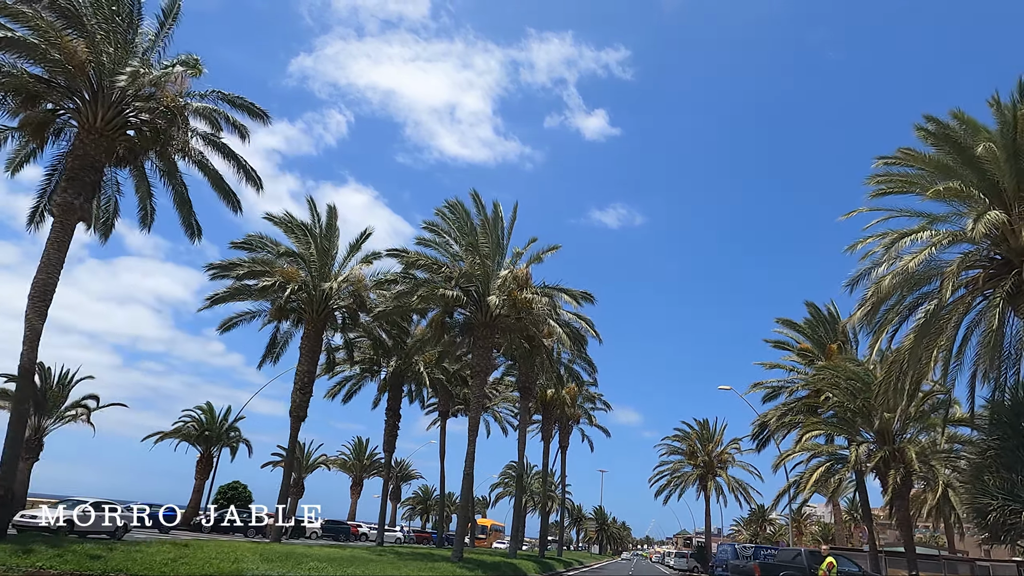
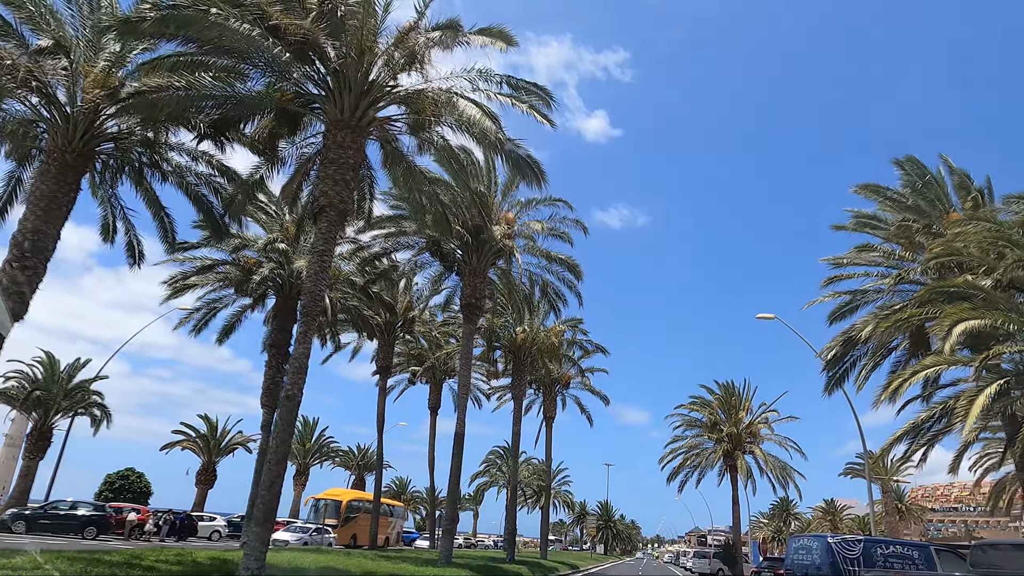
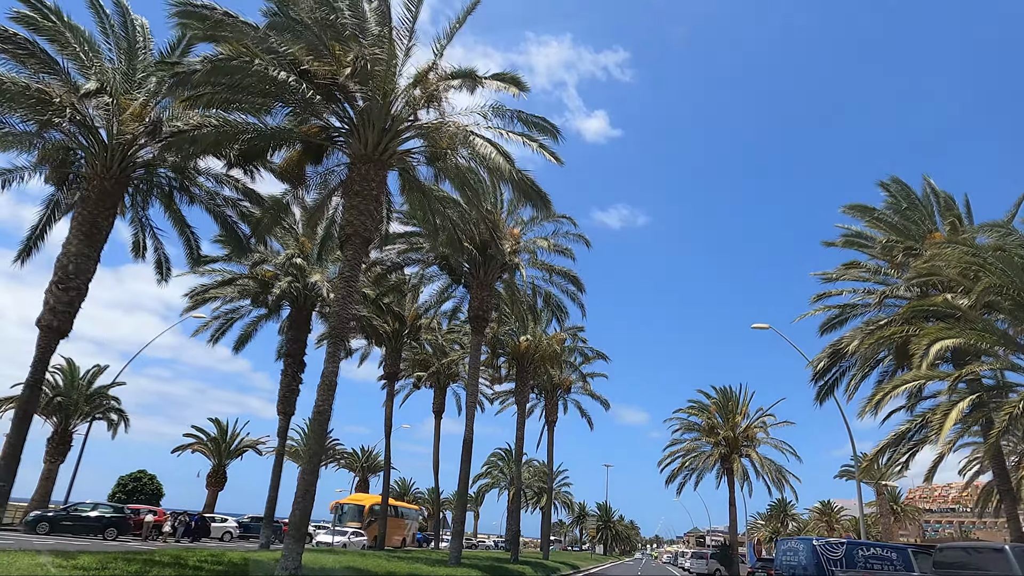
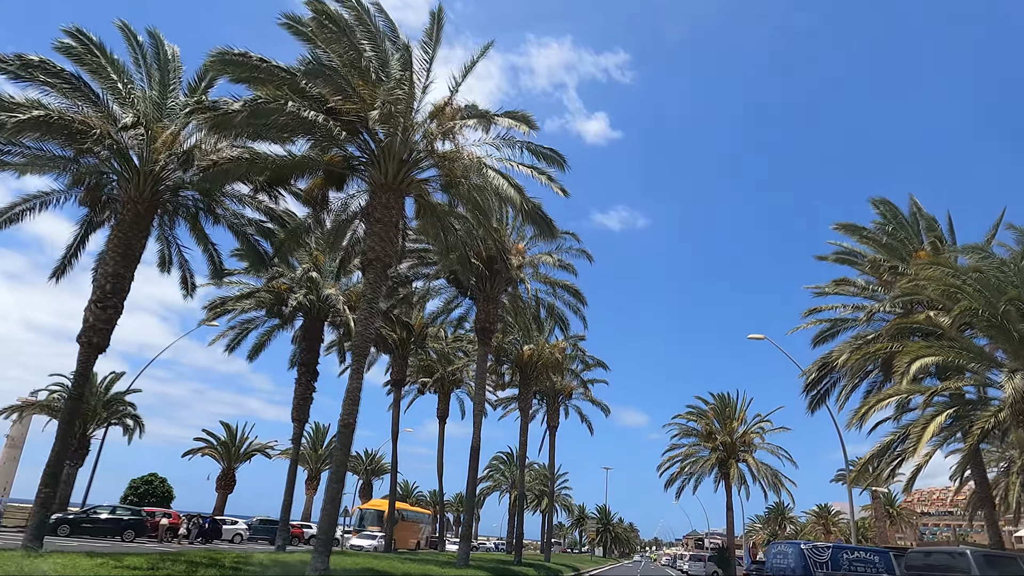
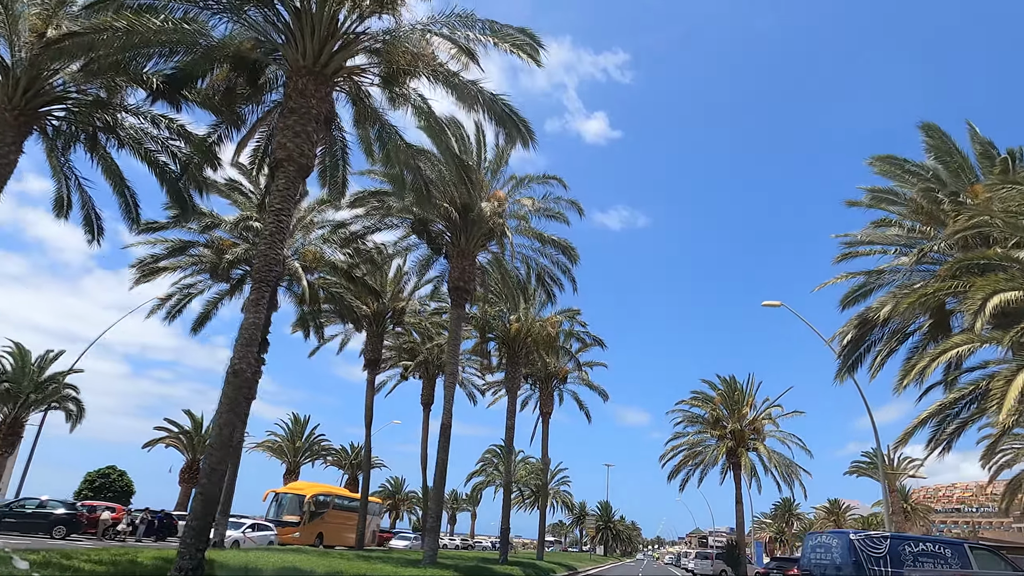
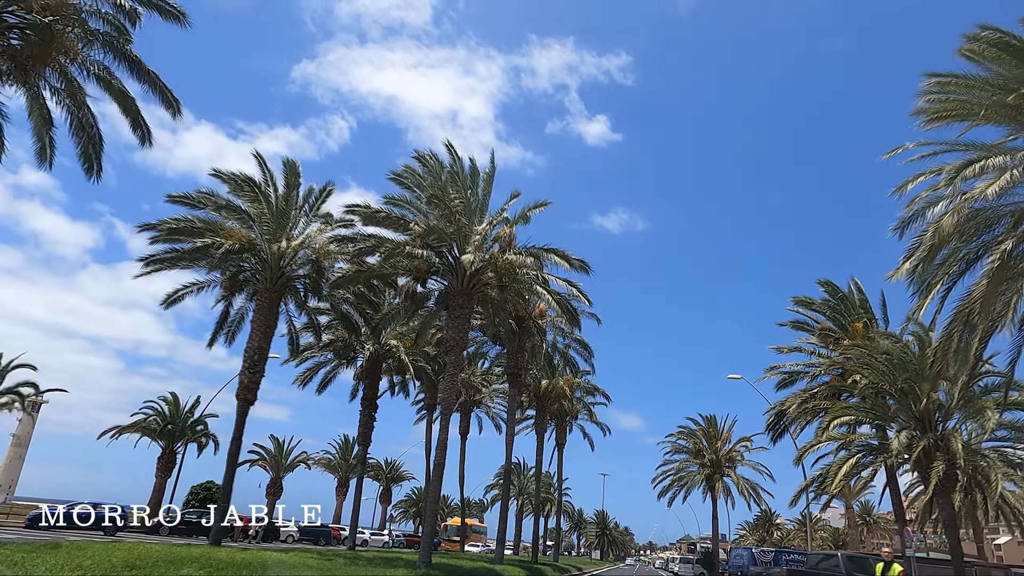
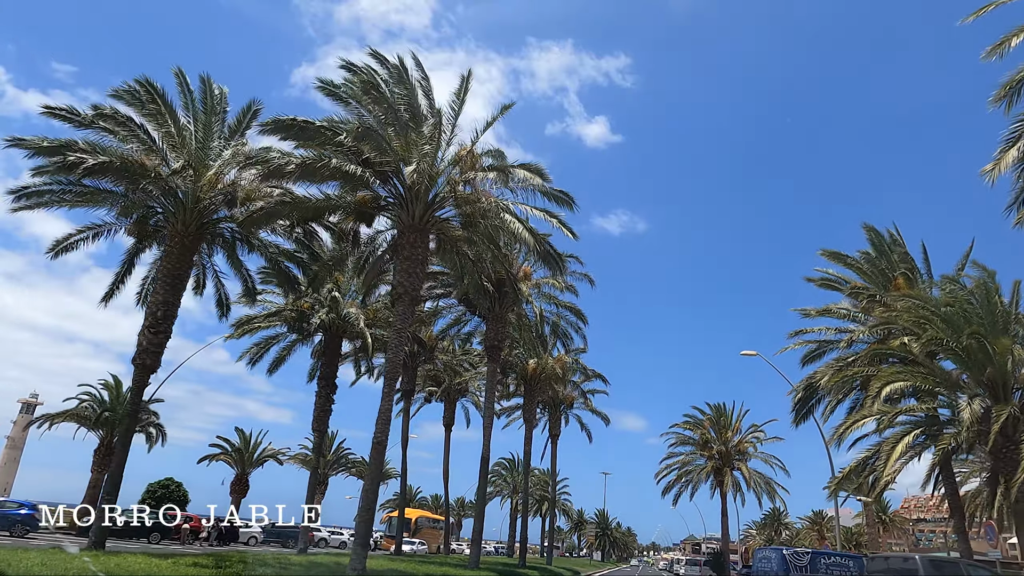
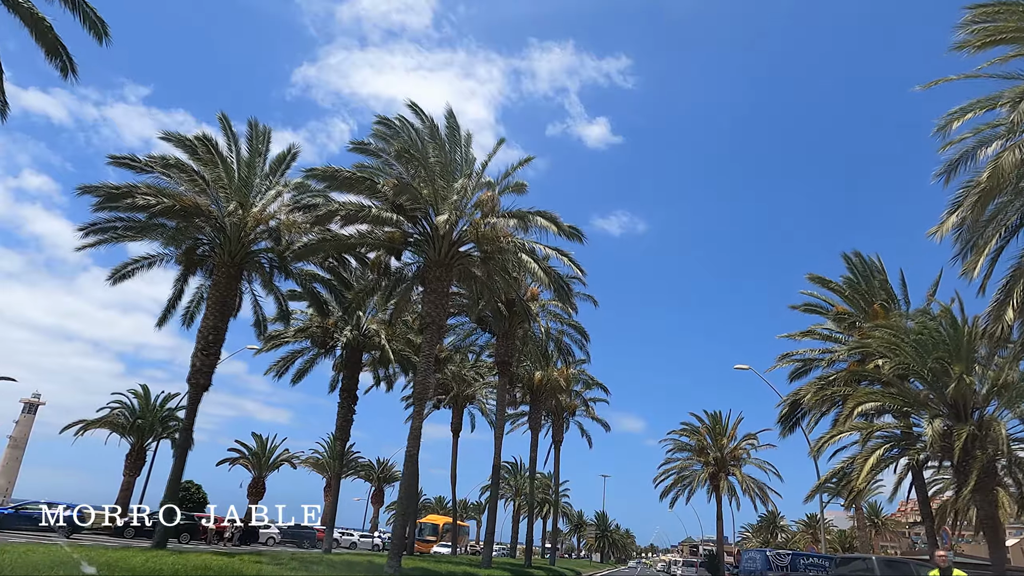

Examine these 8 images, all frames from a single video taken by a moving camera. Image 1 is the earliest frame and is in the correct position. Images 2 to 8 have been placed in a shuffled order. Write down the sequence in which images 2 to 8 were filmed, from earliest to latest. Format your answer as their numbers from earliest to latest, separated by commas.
6, 8, 7, 4, 3, 2, 5
